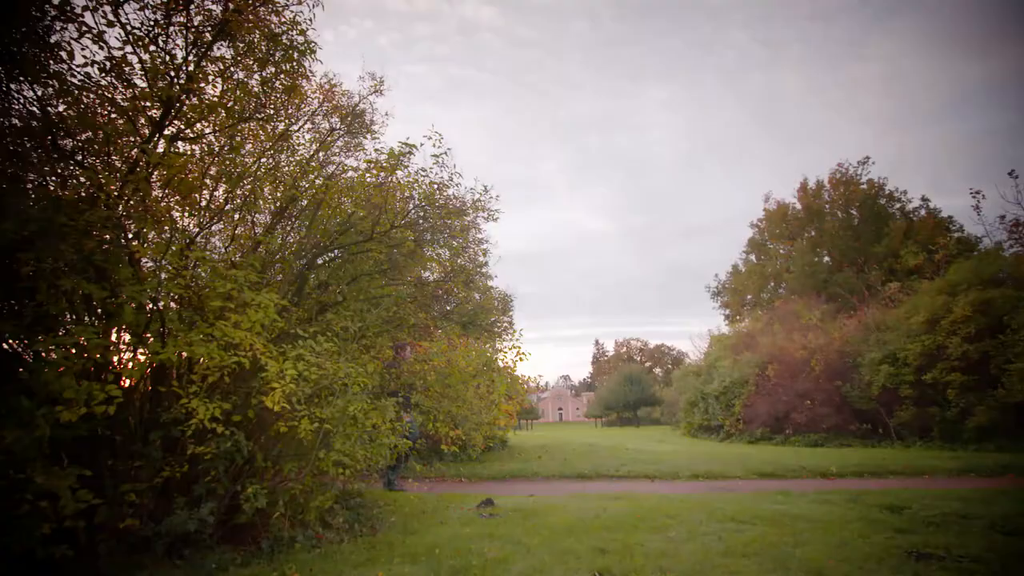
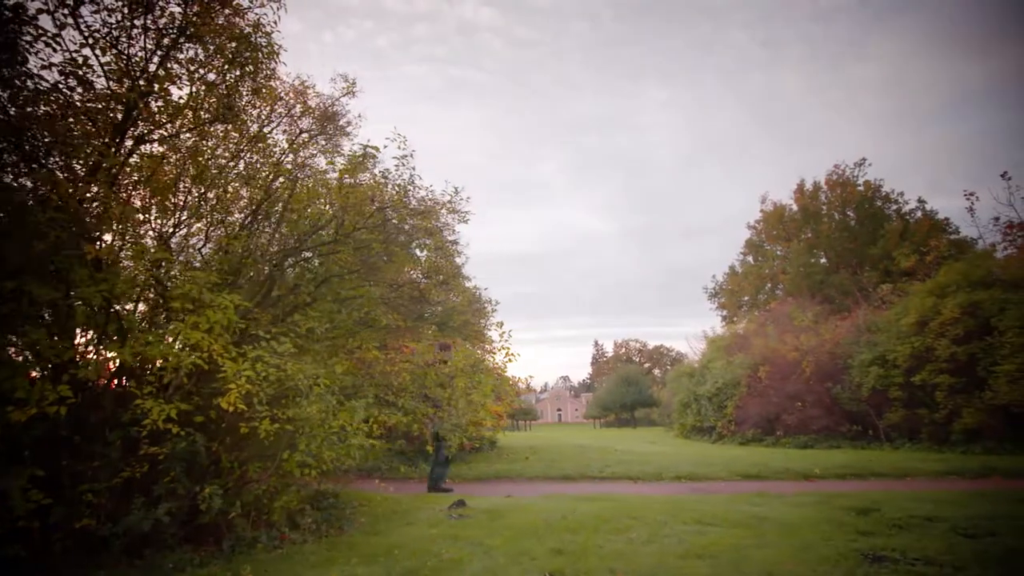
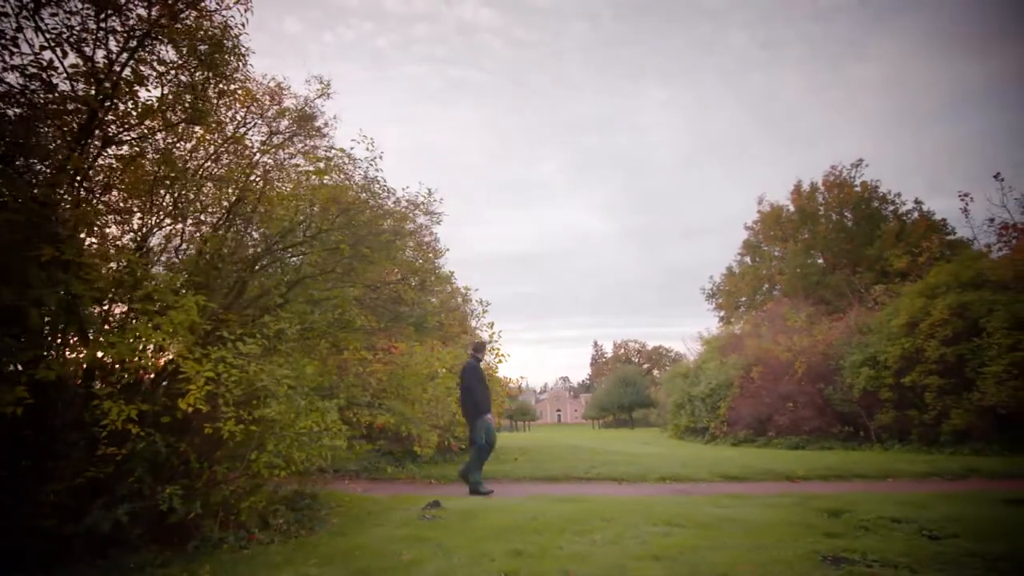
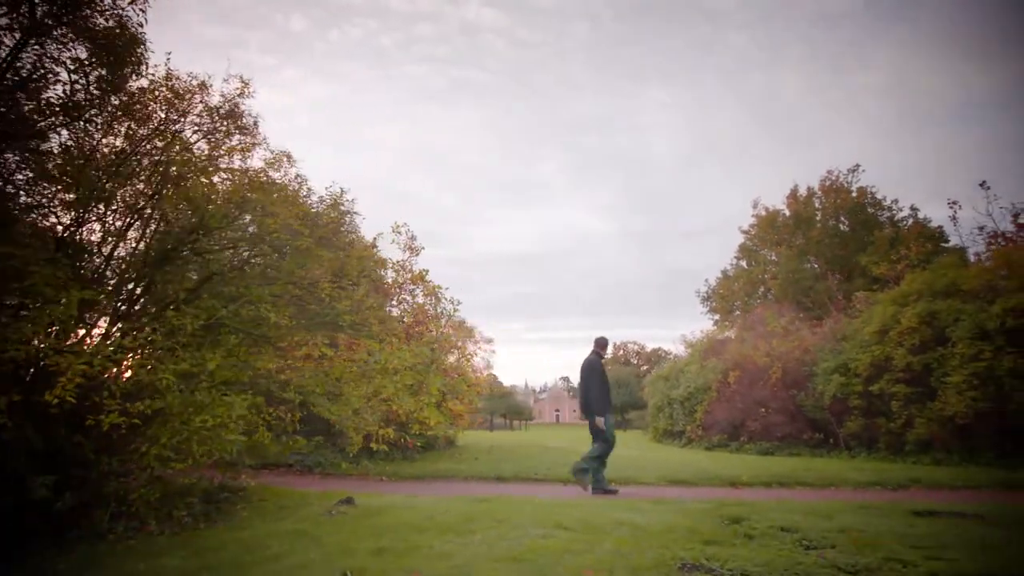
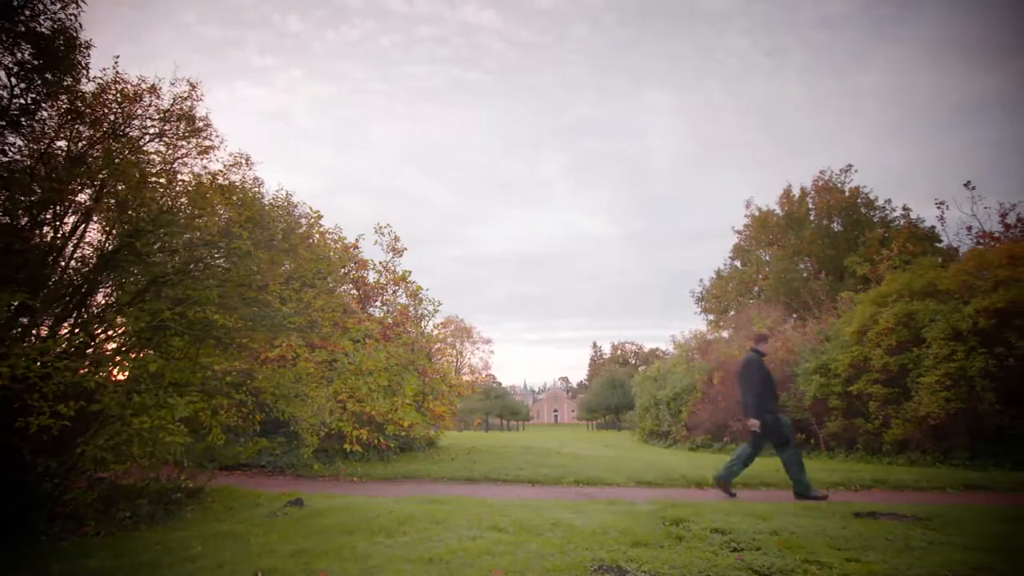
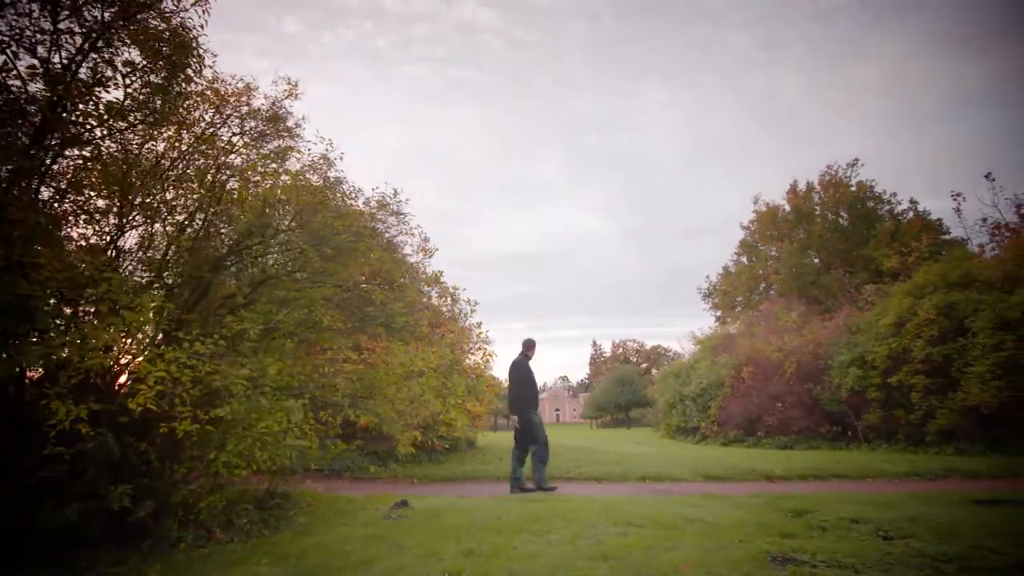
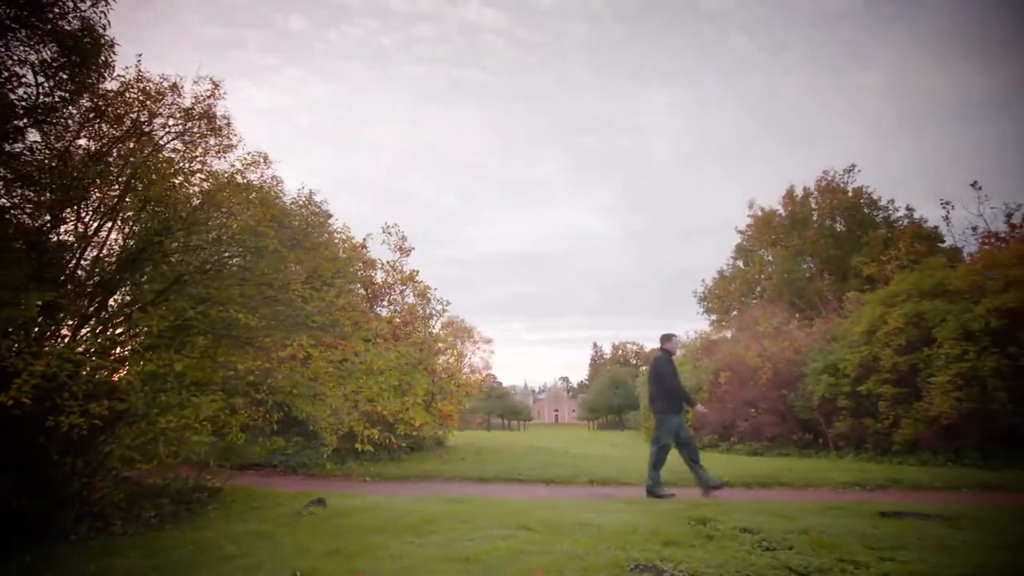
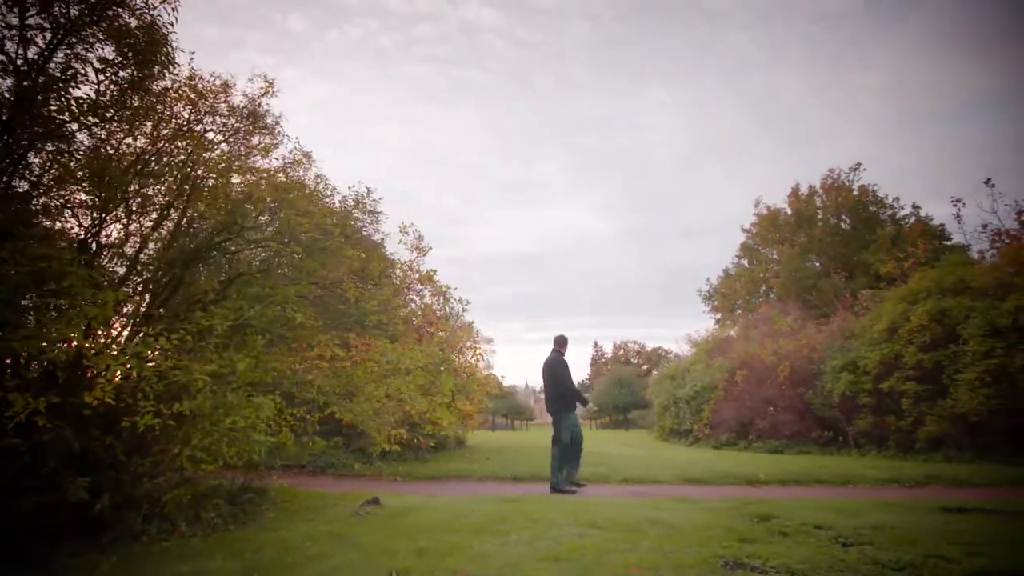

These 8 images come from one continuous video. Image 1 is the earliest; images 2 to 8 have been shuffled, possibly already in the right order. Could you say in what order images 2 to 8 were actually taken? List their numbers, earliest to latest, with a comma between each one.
2, 3, 6, 8, 4, 7, 5
